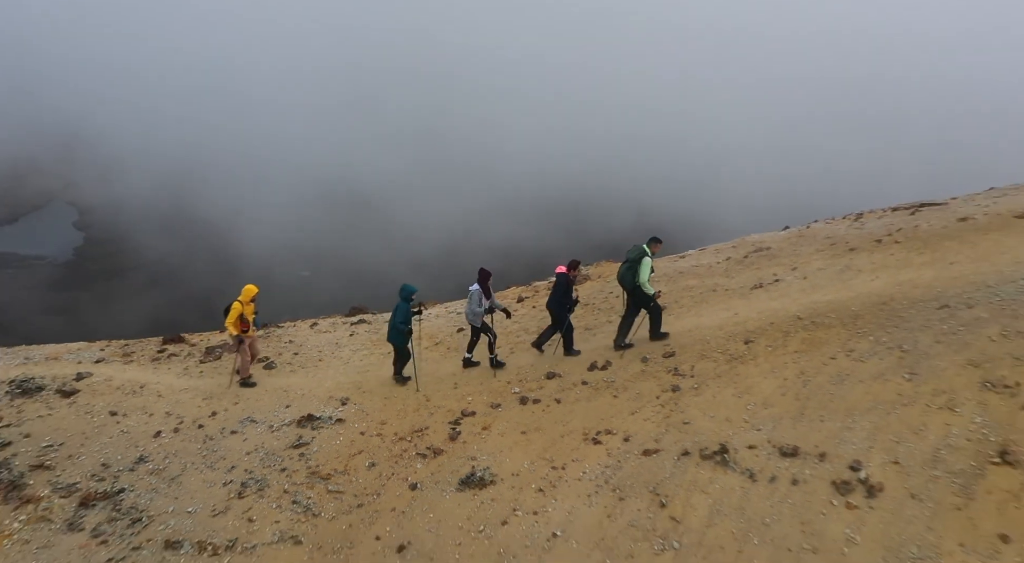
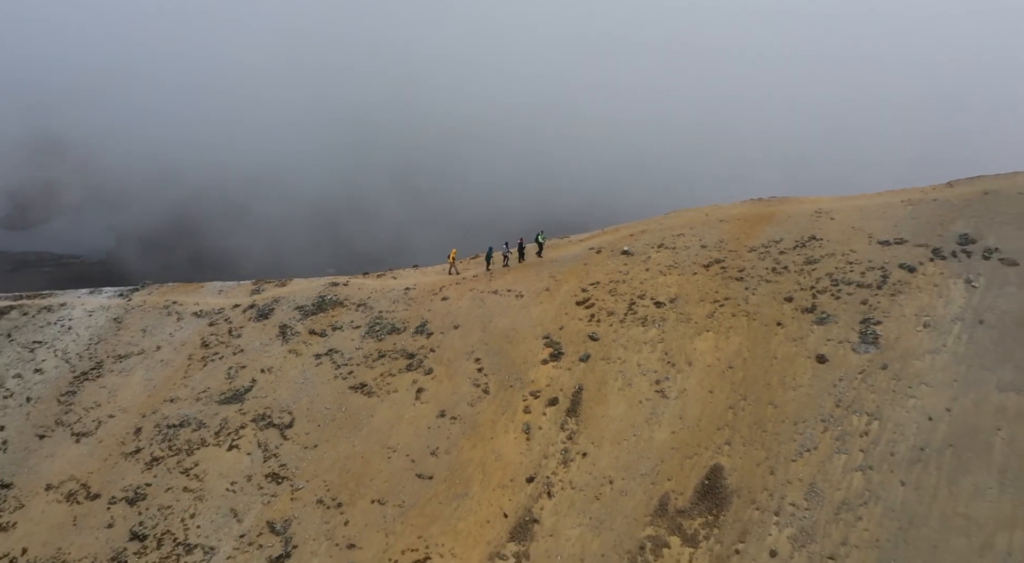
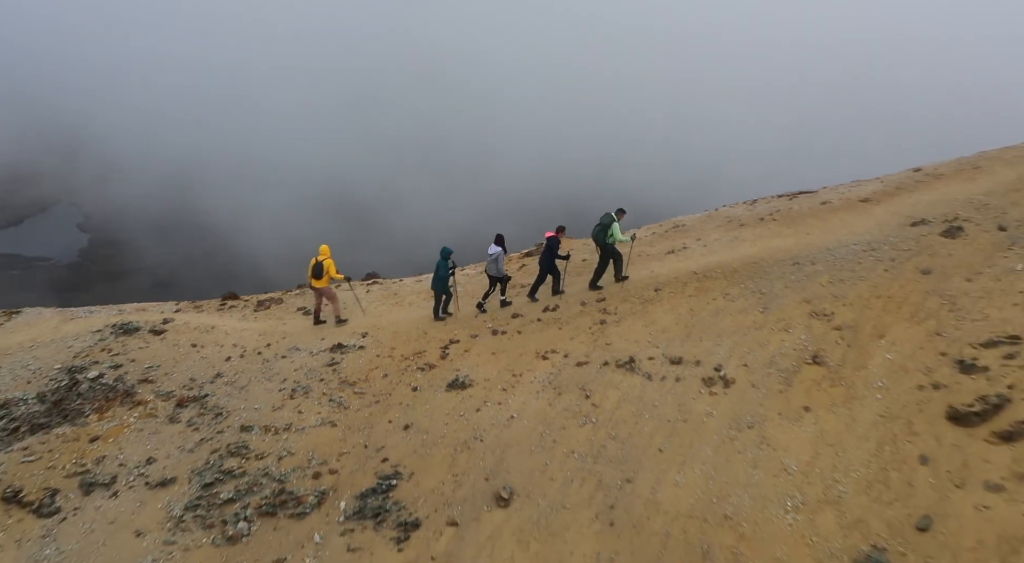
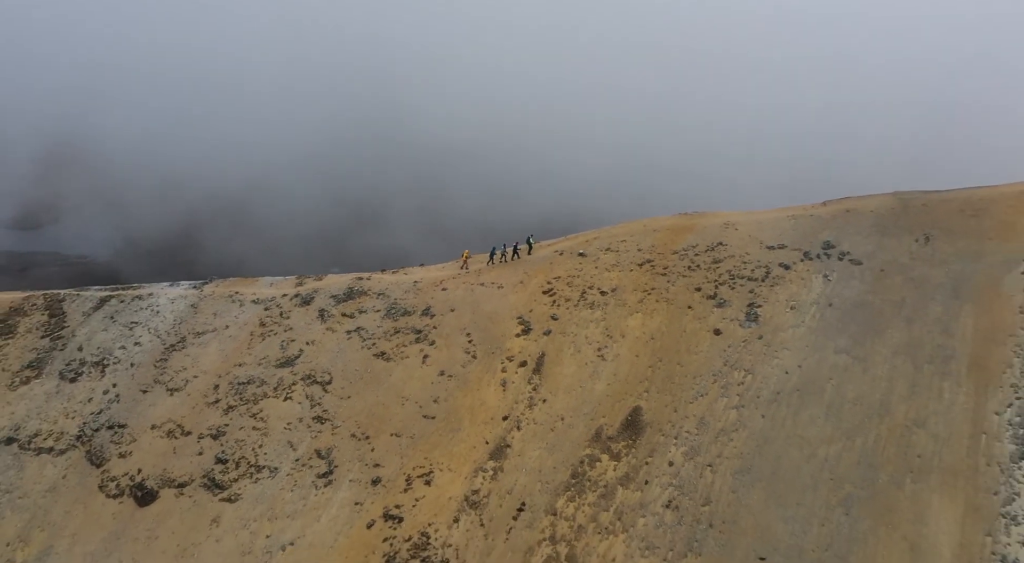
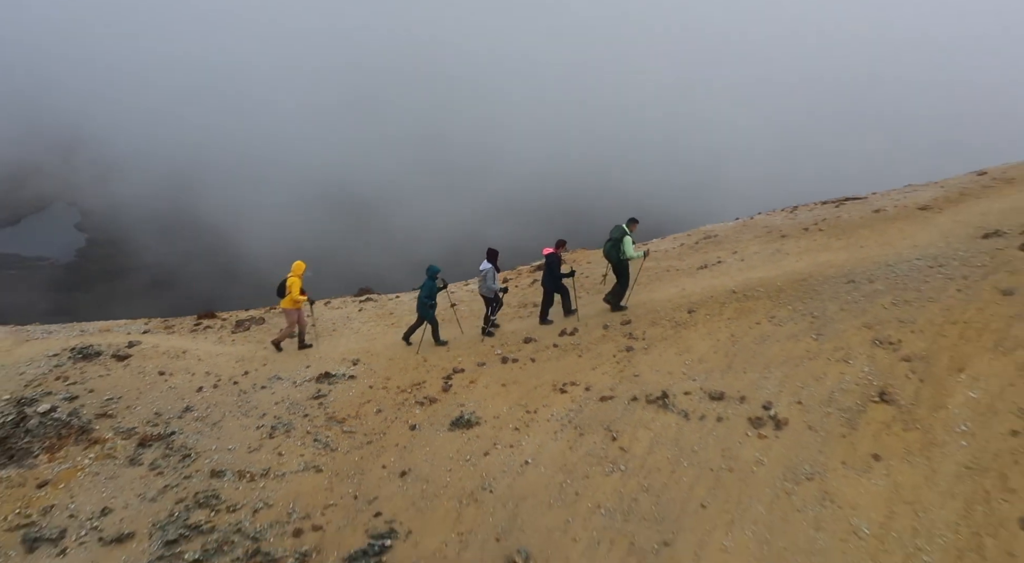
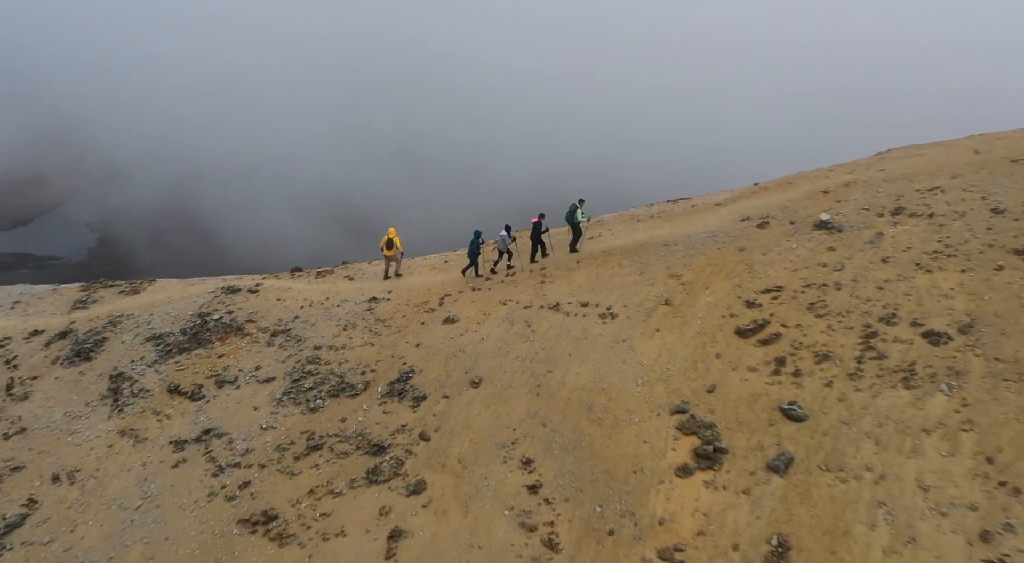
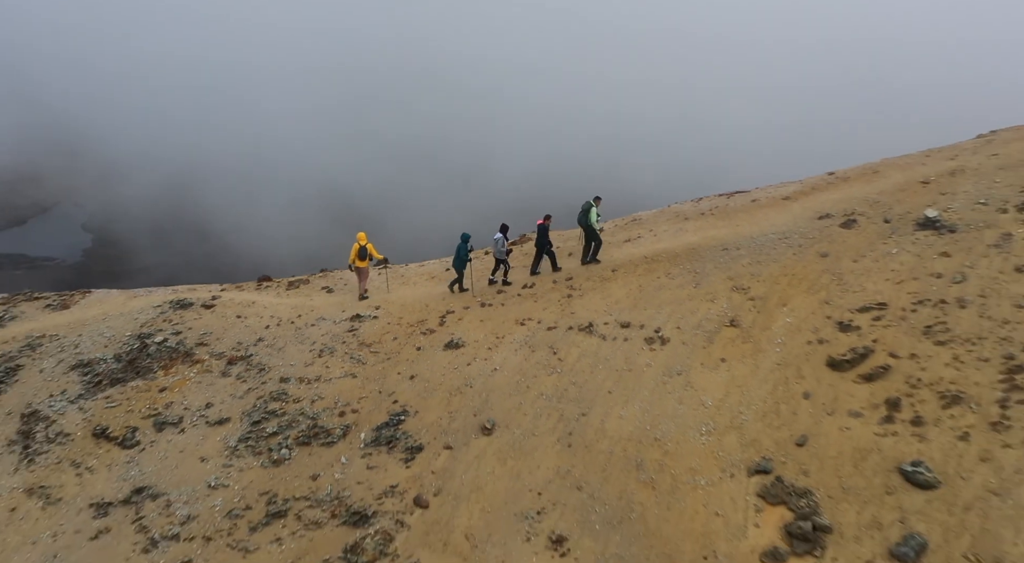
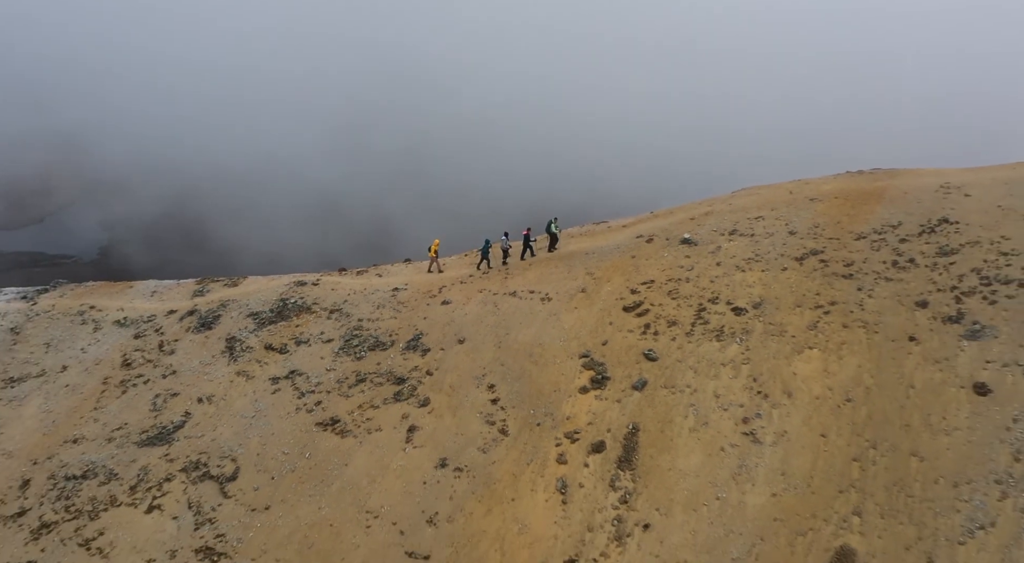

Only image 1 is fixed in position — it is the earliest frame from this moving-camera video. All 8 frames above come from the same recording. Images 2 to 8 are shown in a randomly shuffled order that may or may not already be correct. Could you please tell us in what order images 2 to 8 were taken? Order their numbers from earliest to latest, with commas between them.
5, 3, 7, 6, 8, 2, 4
